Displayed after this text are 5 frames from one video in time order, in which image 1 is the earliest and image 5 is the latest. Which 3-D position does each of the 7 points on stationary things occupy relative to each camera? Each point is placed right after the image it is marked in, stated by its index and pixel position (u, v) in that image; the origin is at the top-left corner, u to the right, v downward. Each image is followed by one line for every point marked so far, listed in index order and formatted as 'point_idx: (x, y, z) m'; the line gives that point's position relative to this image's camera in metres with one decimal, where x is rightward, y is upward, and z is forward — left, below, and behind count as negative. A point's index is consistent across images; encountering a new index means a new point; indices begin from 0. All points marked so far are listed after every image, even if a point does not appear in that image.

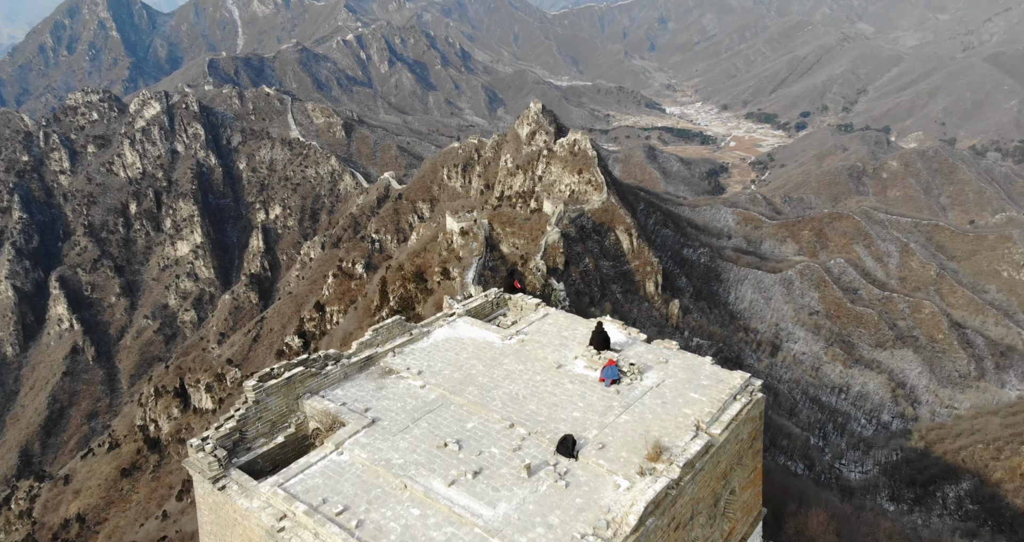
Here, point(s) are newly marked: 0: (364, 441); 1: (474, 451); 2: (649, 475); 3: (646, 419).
0: (-2.9, -3.9, +17.3) m
1: (-0.7, -3.9, +16.1) m
2: (+2.7, -4.1, +14.5) m
3: (+3.2, -3.3, +16.0) m
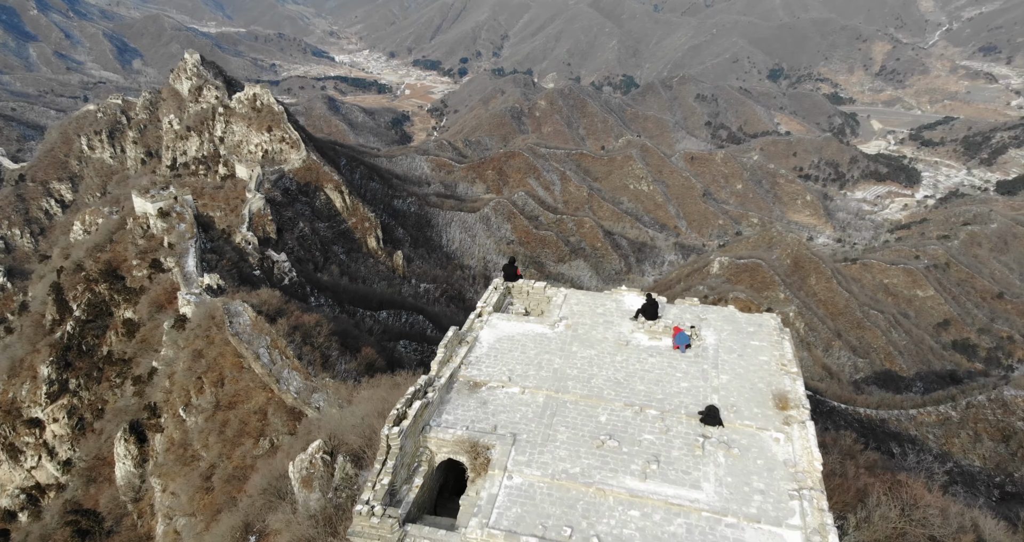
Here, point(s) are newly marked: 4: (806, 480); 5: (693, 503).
0: (+0.4, -4.3, +17.3) m
1: (+2.9, -4.0, +17.4) m
2: (+6.6, -3.6, +17.7) m
3: (+6.1, -2.7, +19.1) m
4: (+6.4, -4.6, +16.5) m
5: (+3.8, -5.0, +16.0) m
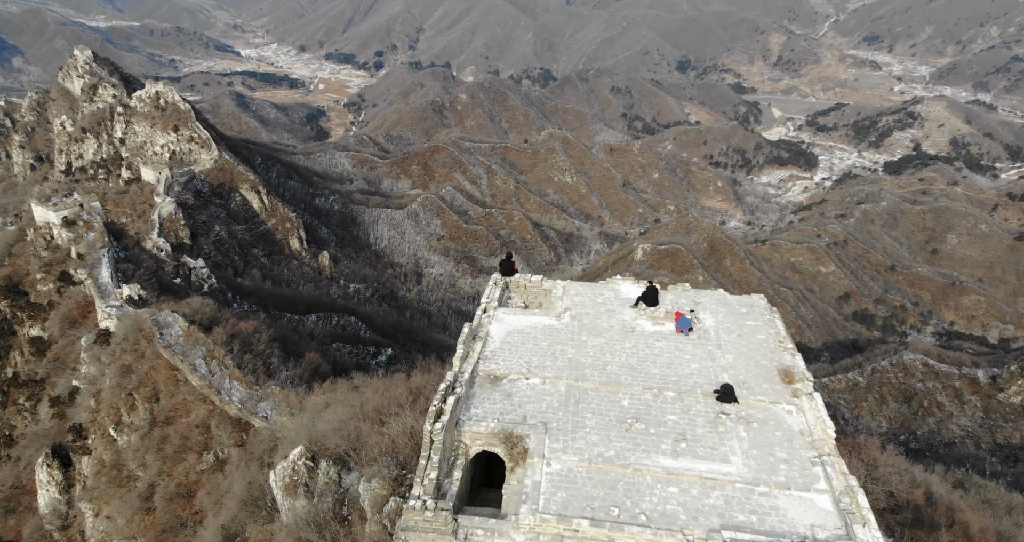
0: (+1.2, -4.2, +17.8) m
1: (+3.6, -3.7, +18.2) m
2: (+7.2, -3.2, +19.0) m
3: (+6.6, -2.2, +20.4) m
4: (+7.3, -4.2, +17.8) m
5: (+4.8, -4.7, +17.0) m
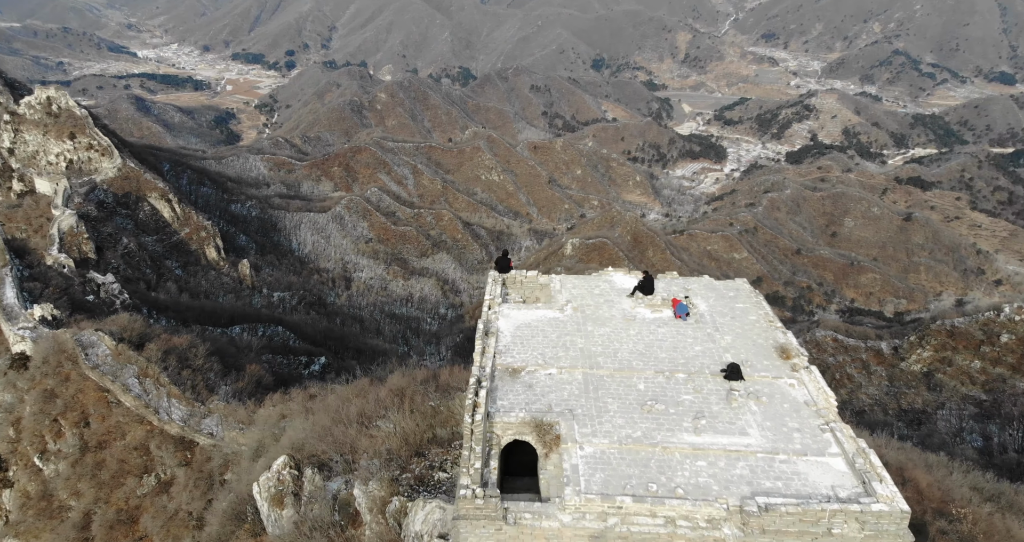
0: (+1.9, -4.0, +18.6) m
1: (+4.3, -3.4, +19.3) m
2: (+7.7, -2.7, +20.5) m
3: (+6.9, -1.8, +21.8) m
4: (+8.0, -3.7, +19.3) m
5: (+5.6, -4.3, +18.2) m
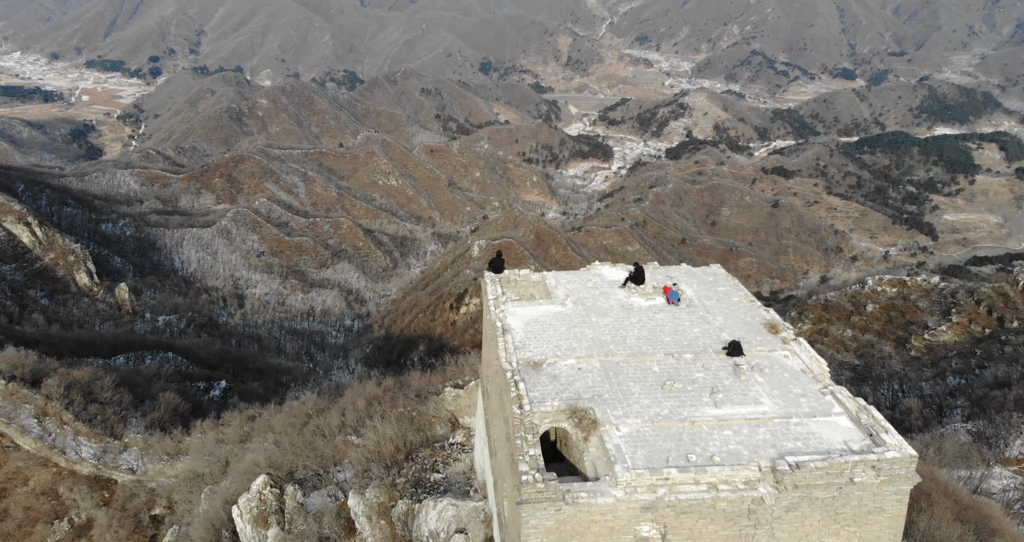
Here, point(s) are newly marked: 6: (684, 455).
0: (+2.9, -3.8, +19.8) m
1: (+5.1, -3.1, +20.9) m
2: (+8.2, -2.2, +22.7) m
3: (+7.1, -1.4, +23.8) m
4: (+8.7, -3.2, +21.5) m
5: (+6.6, -3.9, +20.0) m
6: (+4.3, -4.7, +18.7) m
